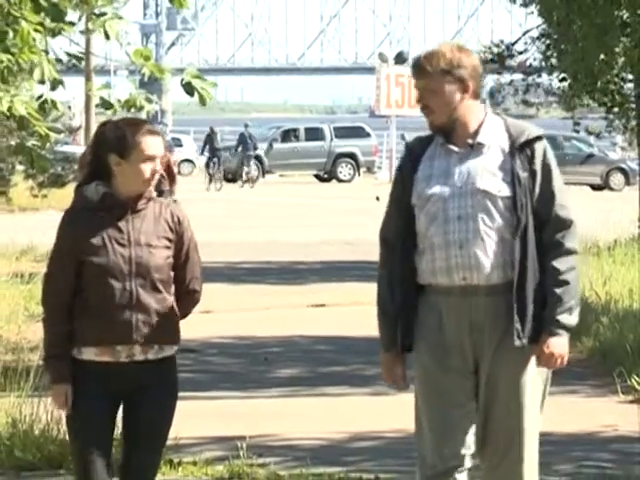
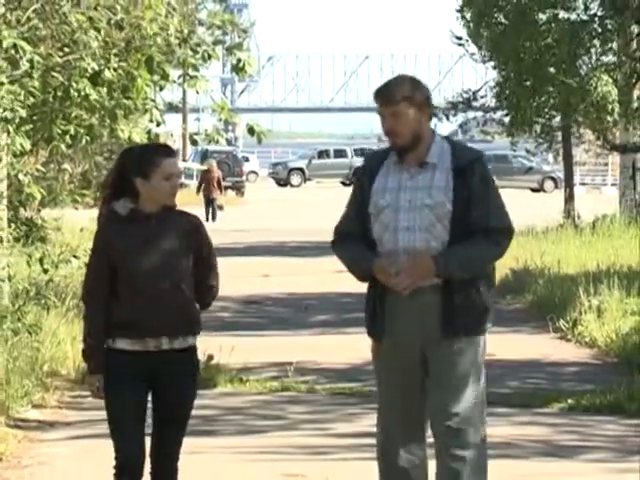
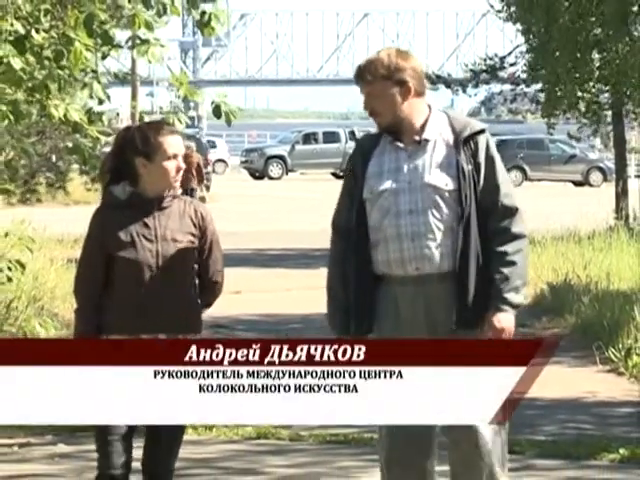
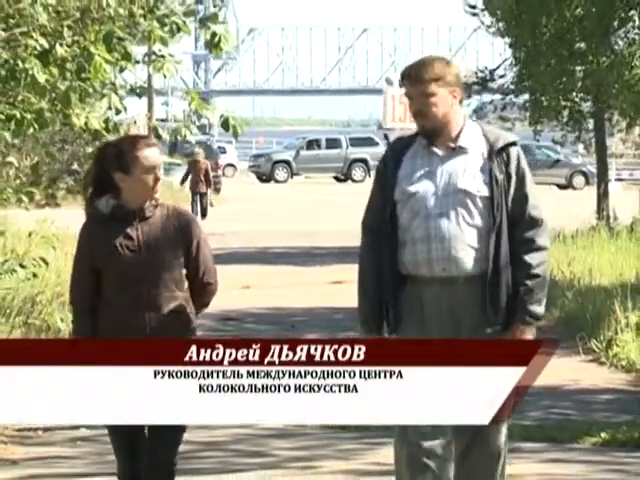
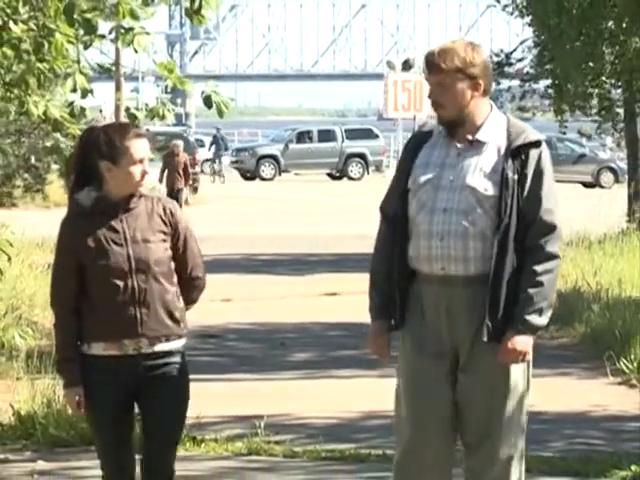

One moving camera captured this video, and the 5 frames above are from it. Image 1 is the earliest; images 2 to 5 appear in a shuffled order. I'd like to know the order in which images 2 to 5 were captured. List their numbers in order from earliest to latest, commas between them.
5, 3, 4, 2
